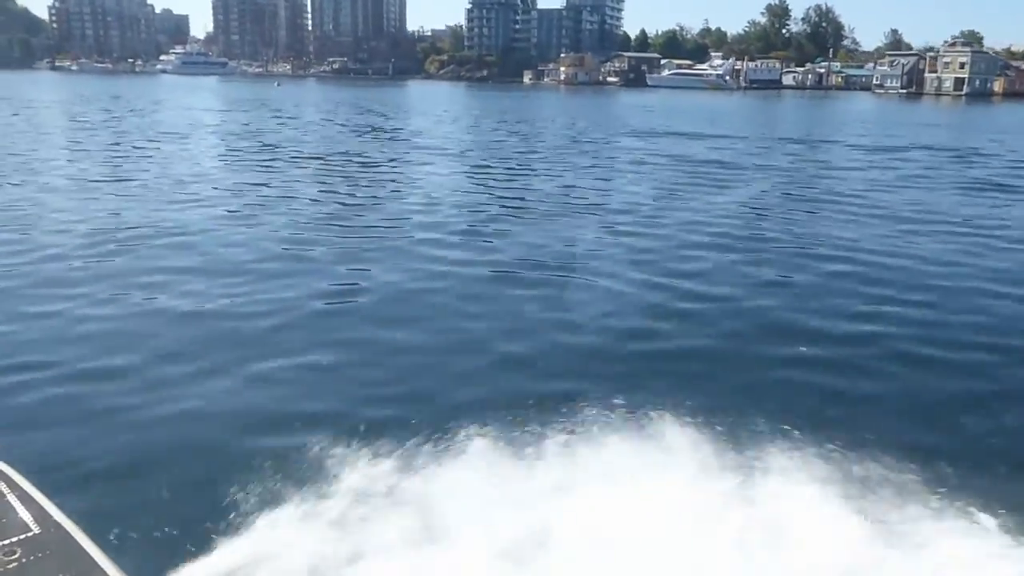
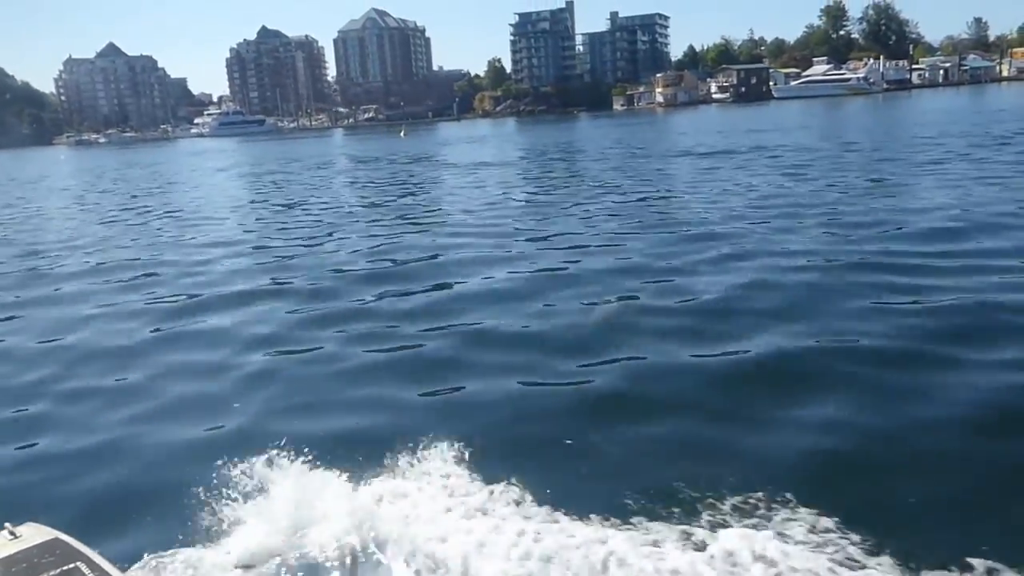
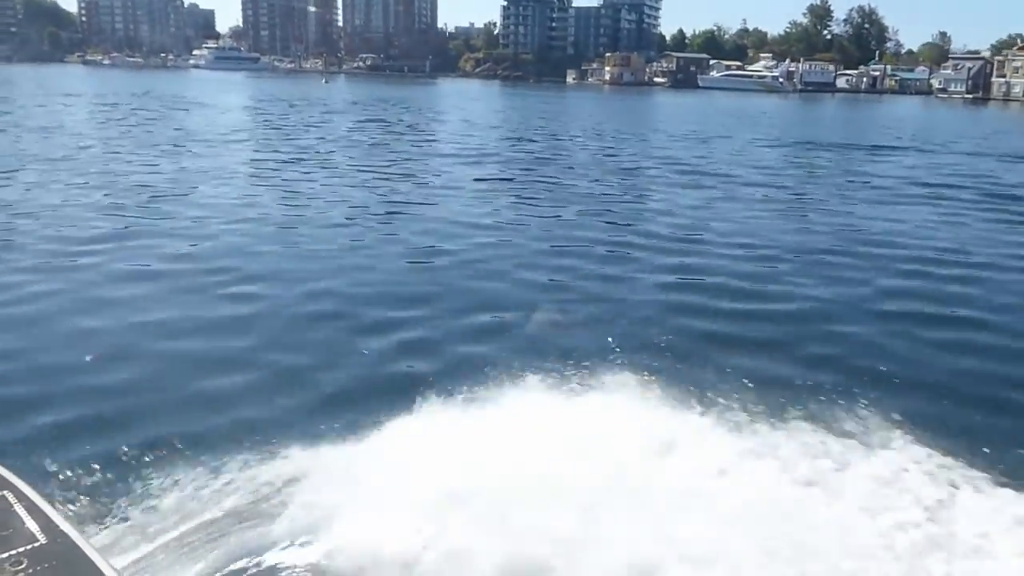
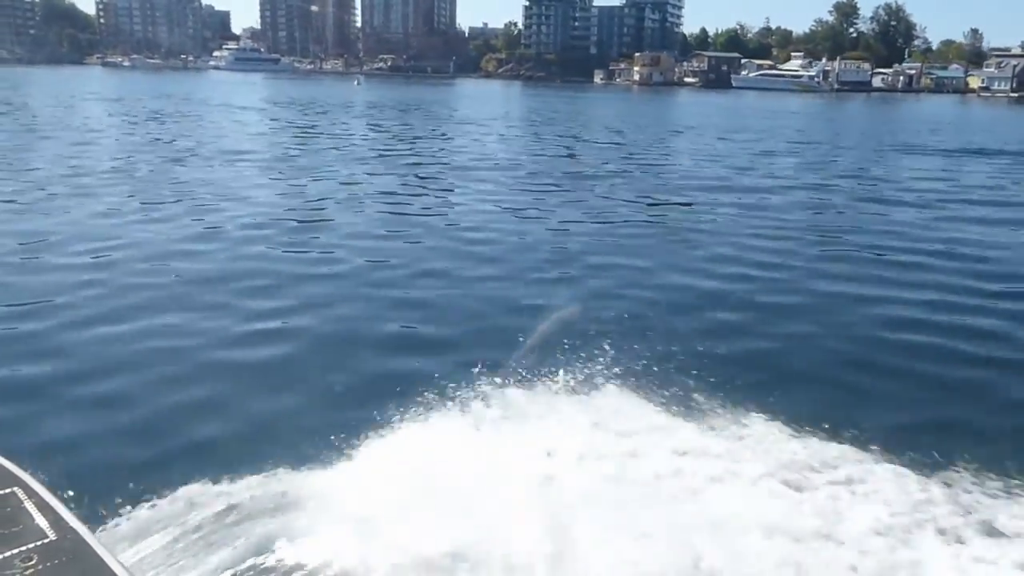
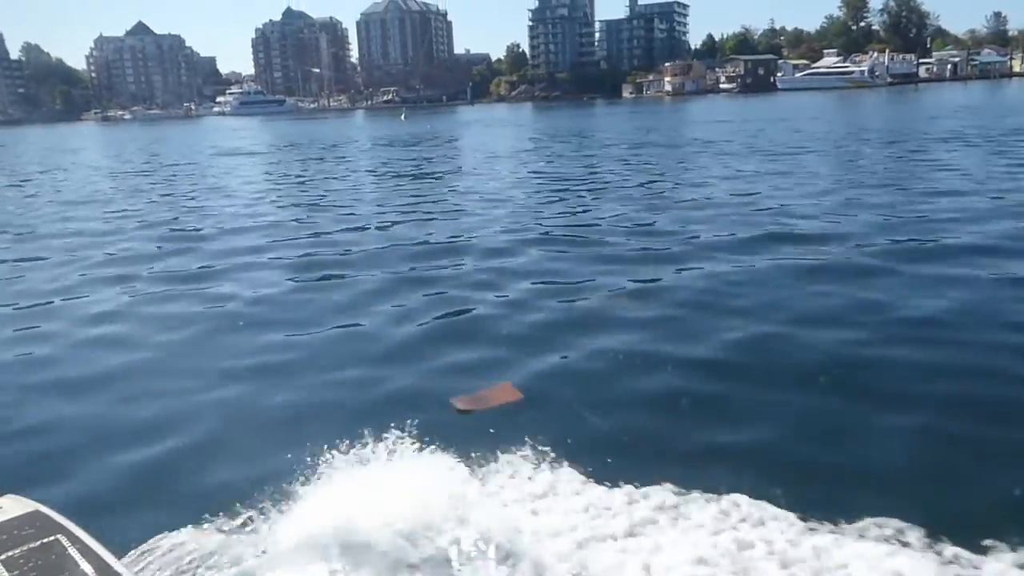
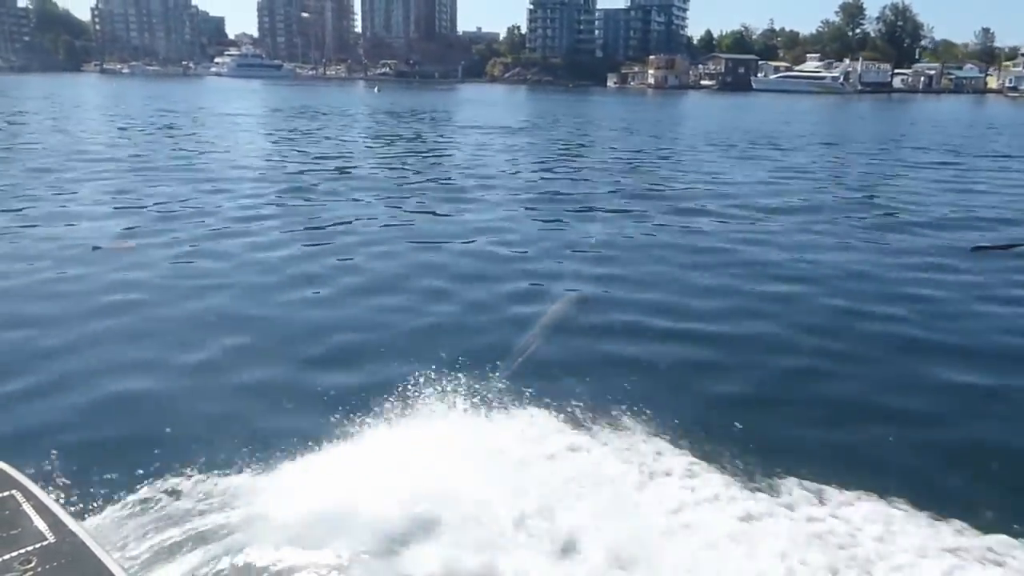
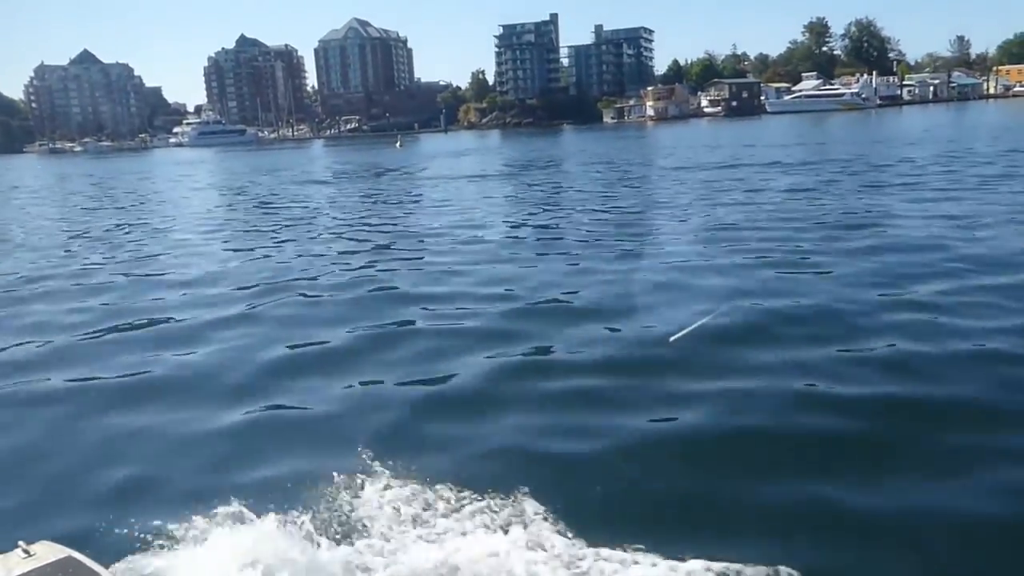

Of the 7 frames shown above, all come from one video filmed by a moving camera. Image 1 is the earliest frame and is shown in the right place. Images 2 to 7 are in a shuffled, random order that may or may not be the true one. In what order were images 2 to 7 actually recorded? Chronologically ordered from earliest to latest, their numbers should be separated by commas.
3, 4, 6, 5, 2, 7
